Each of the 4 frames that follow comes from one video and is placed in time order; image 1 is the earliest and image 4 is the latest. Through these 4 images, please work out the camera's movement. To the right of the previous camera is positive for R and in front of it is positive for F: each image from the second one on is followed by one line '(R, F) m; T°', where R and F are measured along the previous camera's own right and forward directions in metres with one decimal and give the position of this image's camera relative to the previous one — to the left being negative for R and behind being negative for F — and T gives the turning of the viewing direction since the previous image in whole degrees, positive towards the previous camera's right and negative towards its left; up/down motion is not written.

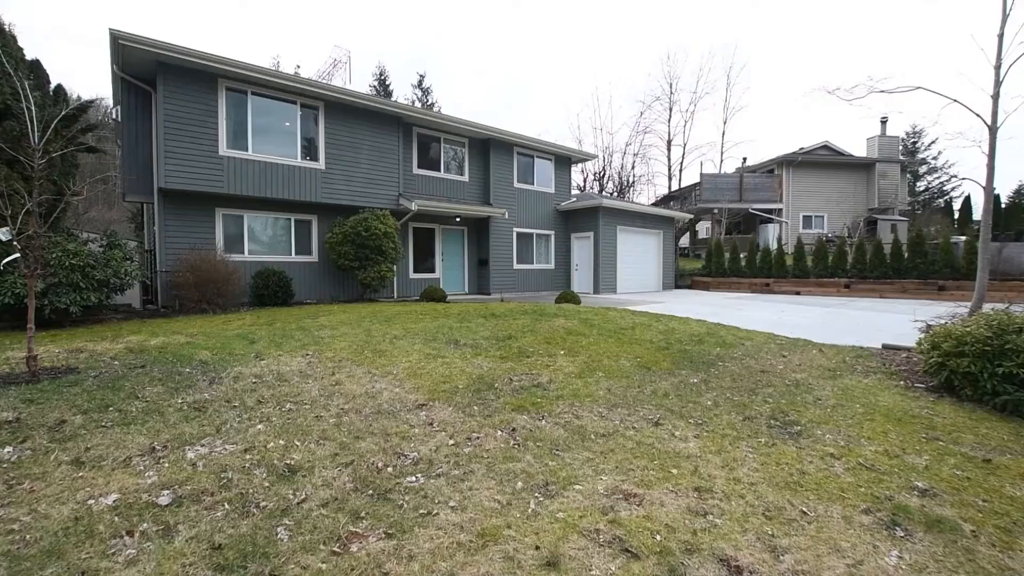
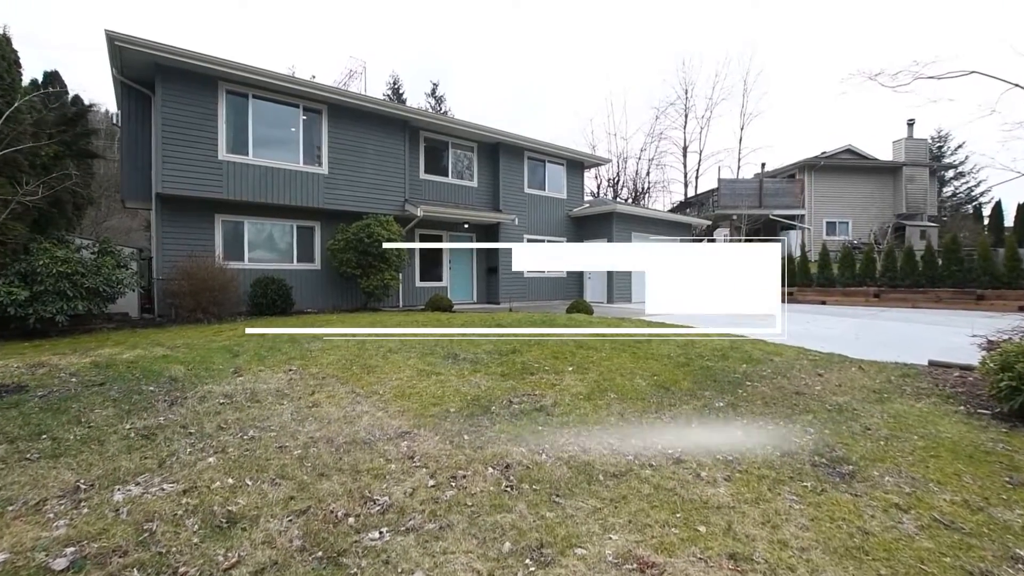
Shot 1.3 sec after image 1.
(+0.1, +0.5) m; -2°
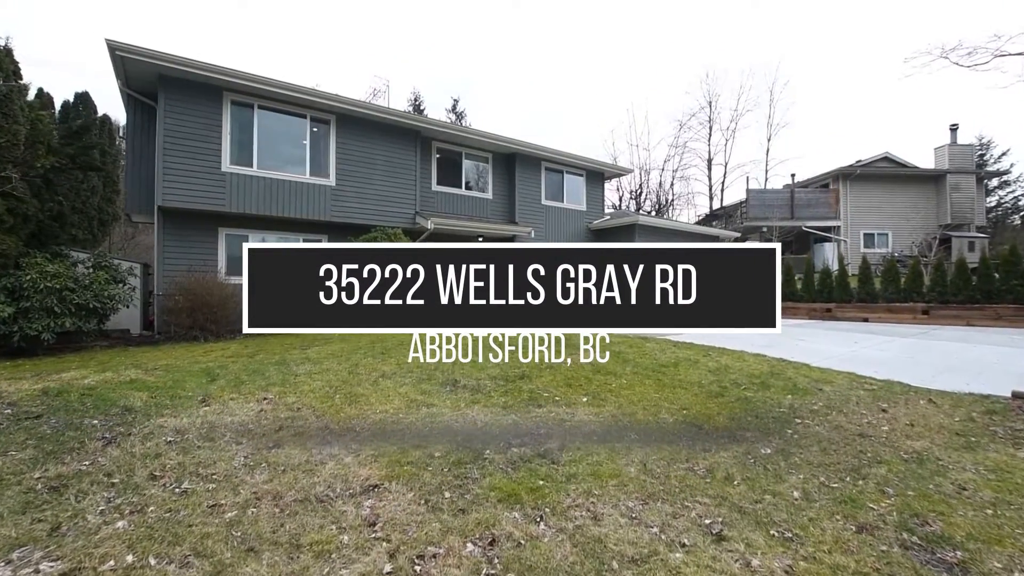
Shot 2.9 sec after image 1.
(+0.2, +0.6) m; -3°
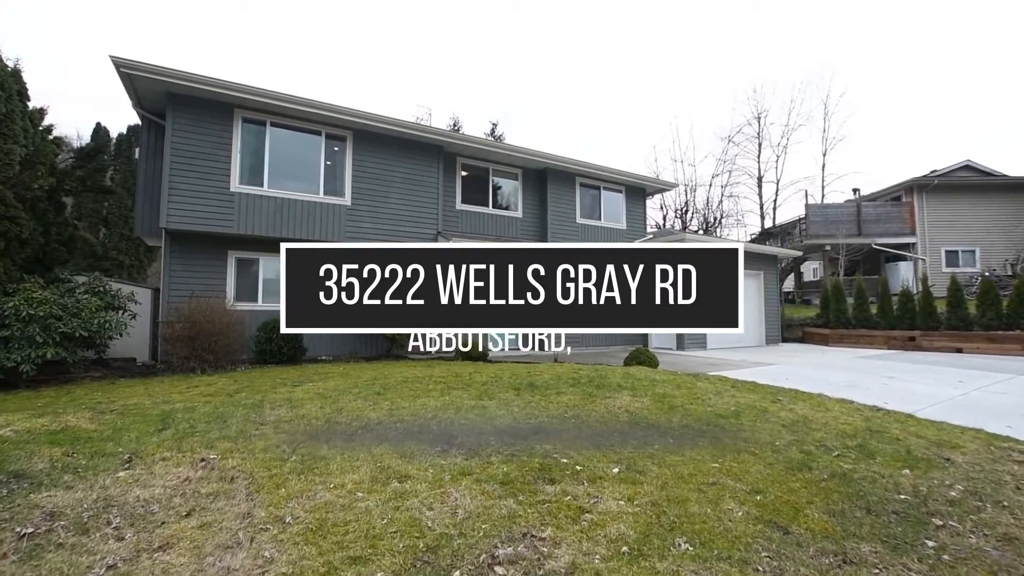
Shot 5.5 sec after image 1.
(+0.3, +1.0) m; -5°
